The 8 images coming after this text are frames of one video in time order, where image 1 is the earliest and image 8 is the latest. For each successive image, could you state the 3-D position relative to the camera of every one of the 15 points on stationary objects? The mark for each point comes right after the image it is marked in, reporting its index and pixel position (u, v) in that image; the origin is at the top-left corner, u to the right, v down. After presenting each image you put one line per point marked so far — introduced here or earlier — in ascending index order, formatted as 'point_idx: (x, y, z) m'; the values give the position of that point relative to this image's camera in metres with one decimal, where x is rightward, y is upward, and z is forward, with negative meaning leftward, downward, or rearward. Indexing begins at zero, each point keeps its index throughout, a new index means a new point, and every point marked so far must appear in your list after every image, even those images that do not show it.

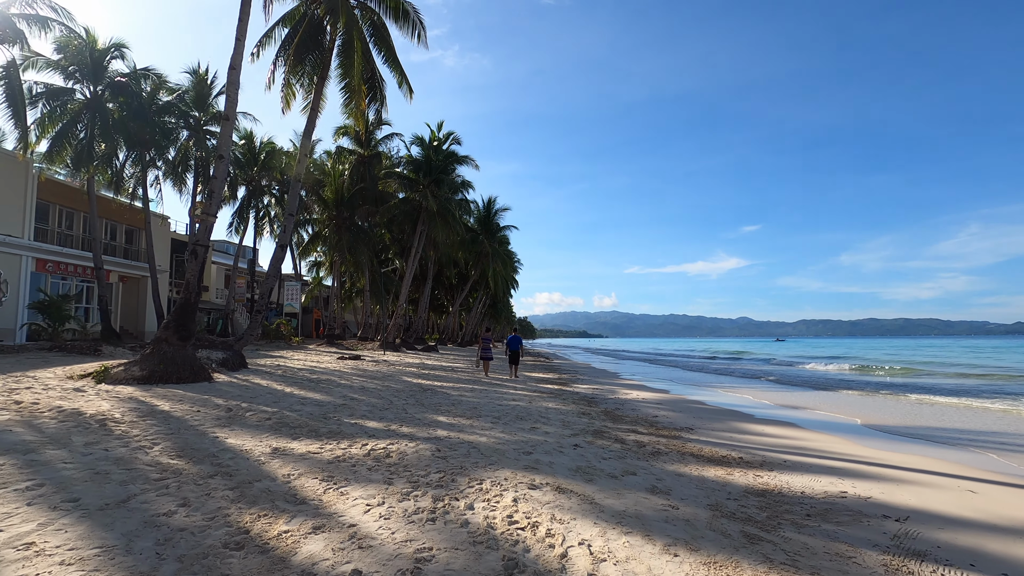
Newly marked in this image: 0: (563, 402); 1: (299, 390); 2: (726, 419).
0: (+1.1, -2.4, +11.1) m
1: (-4.4, -2.1, +10.9) m
2: (+3.9, -2.4, +9.6) m
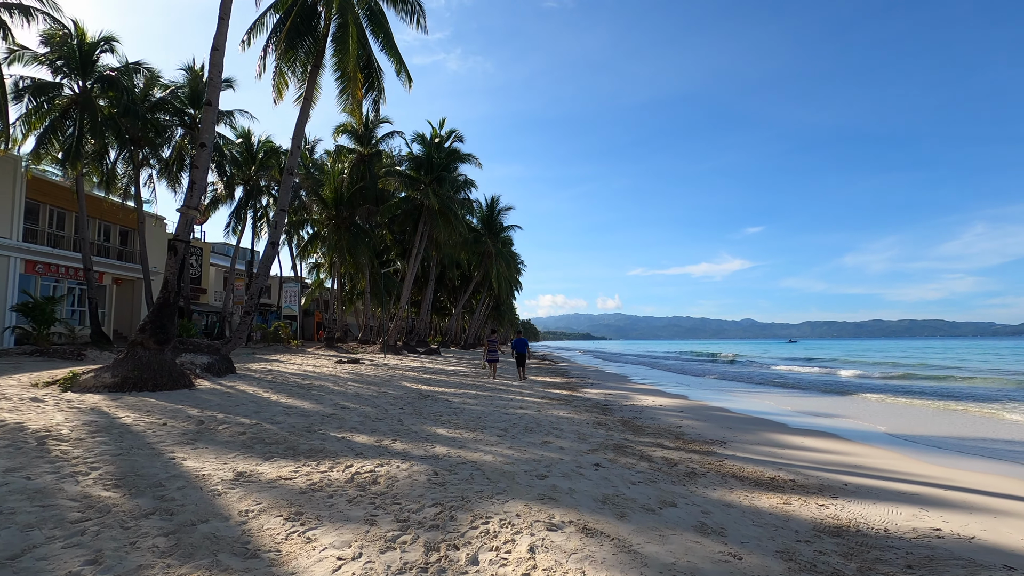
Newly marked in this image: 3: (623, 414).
0: (+1.2, -2.4, +10.2) m
1: (-4.2, -2.1, +10.0) m
2: (+4.0, -2.3, +8.6) m
3: (+2.1, -2.4, +9.9) m
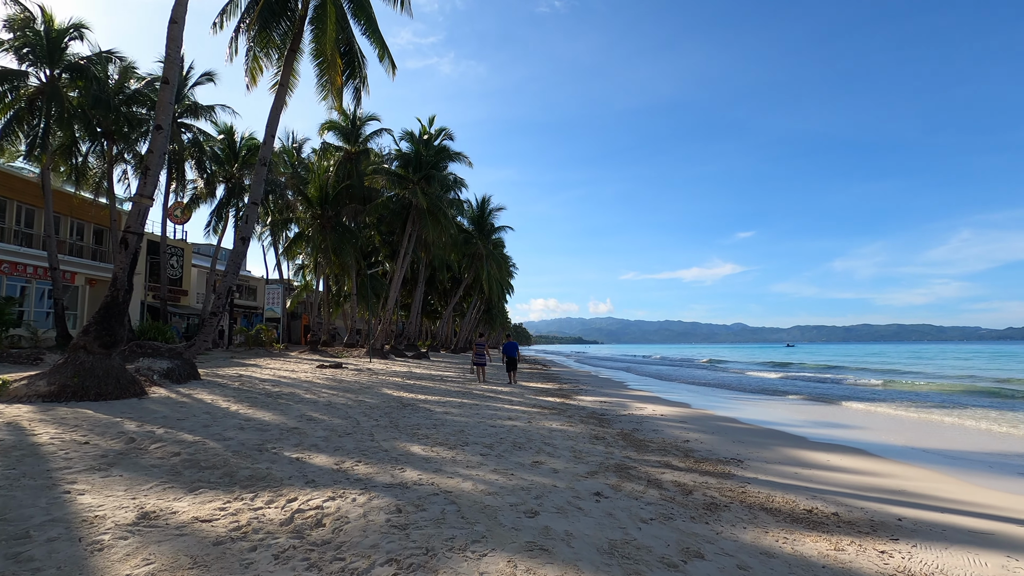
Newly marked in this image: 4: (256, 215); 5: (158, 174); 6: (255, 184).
0: (+1.0, -2.3, +9.2) m
1: (-4.4, -2.0, +8.9) m
2: (+3.8, -2.3, +7.7) m
3: (+1.9, -2.3, +9.0) m
4: (-6.4, +1.9, +13.3) m
5: (-6.5, +2.1, +9.8) m
6: (-6.6, +2.7, +13.5) m
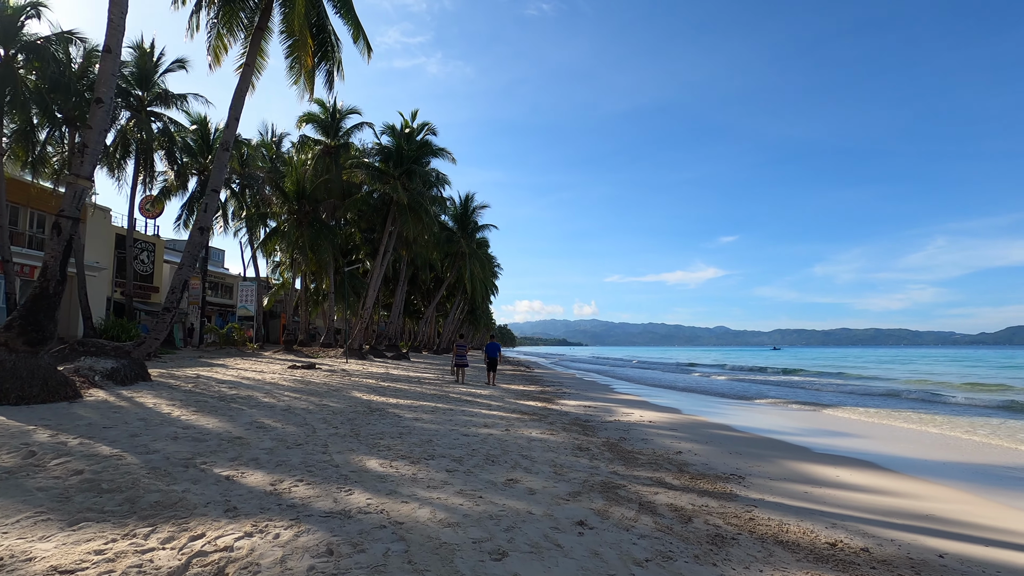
0: (+0.6, -2.3, +8.4) m
1: (-4.8, -1.9, +8.0) m
2: (+3.5, -2.2, +7.0) m
3: (+1.5, -2.3, +8.2) m
4: (-6.9, +2.0, +12.3) m
5: (-6.9, +2.3, +8.8) m
6: (-7.0, +2.8, +12.6) m
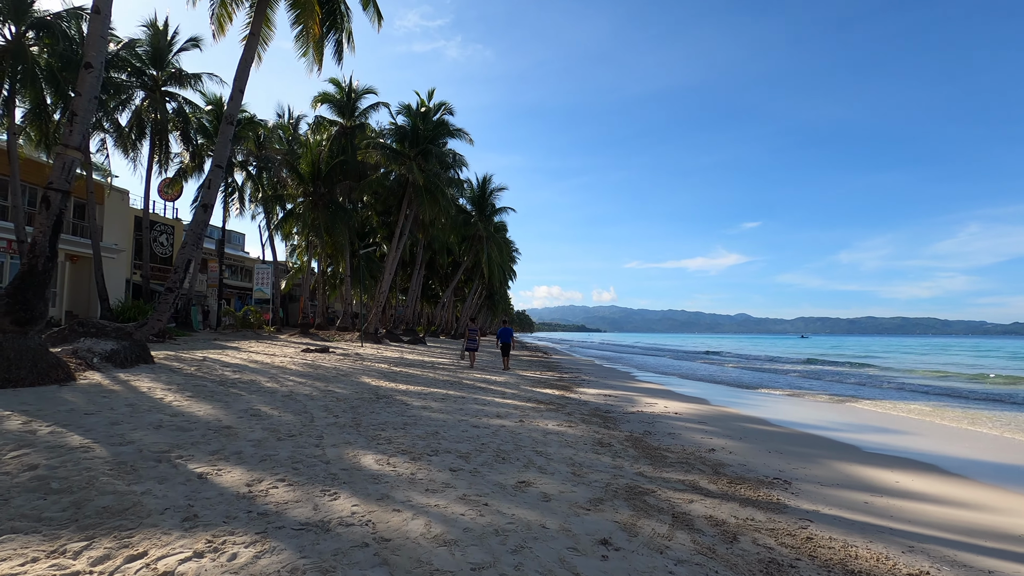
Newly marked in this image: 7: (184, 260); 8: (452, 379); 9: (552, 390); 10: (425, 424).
0: (+0.8, -2.0, +7.8) m
1: (-4.6, -1.6, +7.5) m
2: (+3.6, -2.0, +6.2) m
3: (+1.7, -2.0, +7.5) m
4: (-6.5, +2.4, +11.8) m
5: (-6.6, +2.6, +8.3) m
6: (-6.6, +3.2, +12.0) m
7: (-7.1, +0.6, +11.4) m
8: (-1.5, -2.3, +13.3) m
9: (+0.9, -2.4, +12.2) m
10: (-1.1, -1.8, +6.9) m
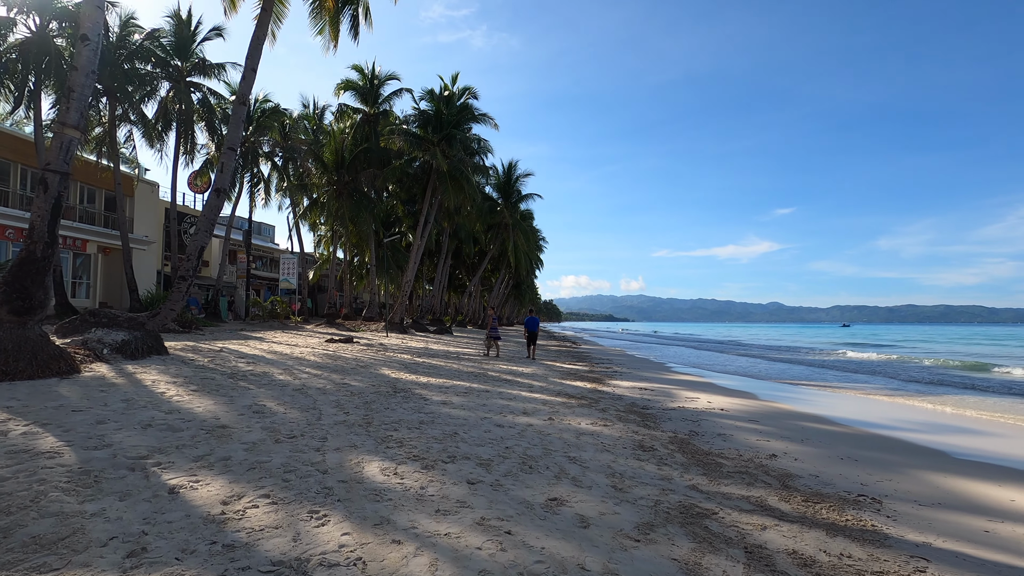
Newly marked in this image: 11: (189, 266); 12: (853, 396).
0: (+1.2, -1.7, +7.0) m
1: (-4.2, -1.4, +7.0) m
2: (+3.9, -1.8, +5.3) m
3: (+2.1, -1.8, +6.7) m
4: (-5.9, +2.7, +11.3) m
5: (-6.3, +2.8, +7.8) m
6: (-6.1, +3.5, +11.5) m
7: (-6.5, +0.8, +11.0) m
8: (-0.8, -2.0, +12.6) m
9: (+1.5, -2.0, +11.4) m
10: (-0.8, -1.6, +6.2) m
11: (-6.6, +0.4, +10.8) m
12: (+8.7, -2.7, +13.4) m
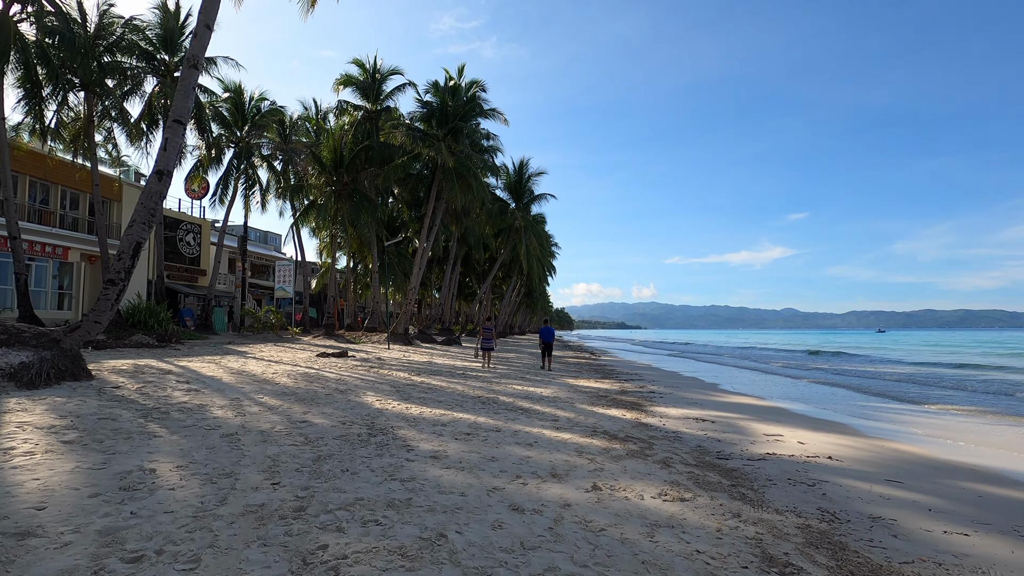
0: (+1.4, -1.7, +4.5) m
1: (-4.0, -1.4, +4.7) m
2: (+4.1, -1.7, +2.8) m
3: (+2.3, -1.7, +4.2) m
4: (-5.7, +2.6, +9.1) m
5: (-6.1, +2.7, +5.6) m
6: (-5.8, +3.4, +9.3) m
7: (-6.2, +0.7, +8.7) m
8: (-0.5, -2.0, +10.2) m
9: (+1.8, -2.1, +8.9) m
10: (-0.6, -1.6, +3.8) m
11: (-6.3, +0.3, +8.6) m
12: (+9.0, -2.7, +10.8) m
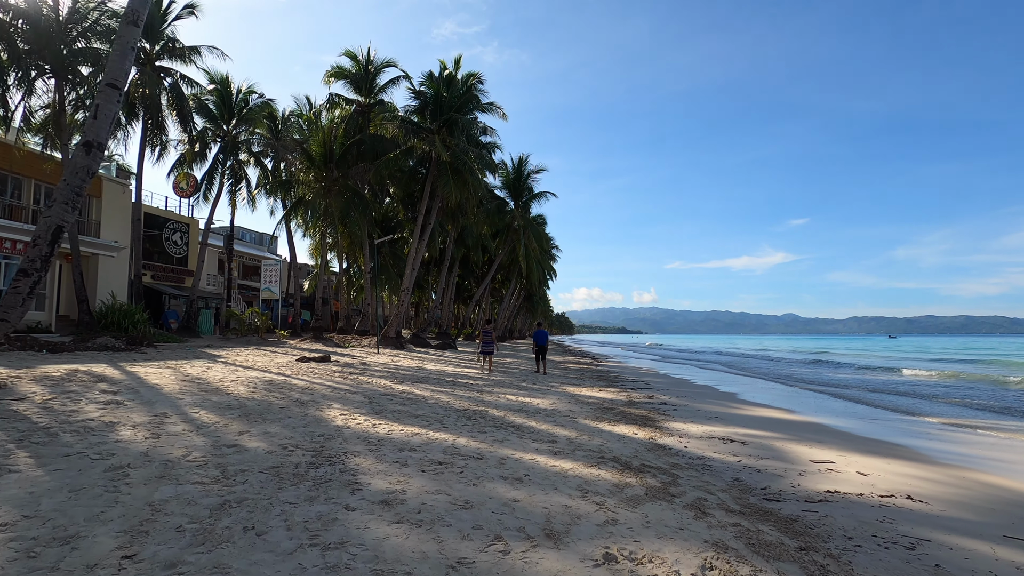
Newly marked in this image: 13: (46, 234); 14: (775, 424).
0: (+1.3, -1.6, +3.1) m
1: (-4.2, -1.3, +3.3) m
2: (+4.0, -1.6, +1.4) m
3: (+2.1, -1.6, +2.8) m
4: (-5.8, +2.7, +7.7) m
5: (-6.2, +2.9, +4.2) m
6: (-5.9, +3.5, +7.9) m
7: (-6.4, +0.8, +7.4) m
8: (-0.7, -2.0, +8.8) m
9: (+1.7, -2.0, +7.5) m
10: (-0.8, -1.4, +2.4) m
11: (-6.5, +0.4, +7.2) m
12: (+8.9, -2.7, +9.3) m
13: (-6.4, +0.7, +7.3) m
14: (+4.3, -2.2, +8.6) m
